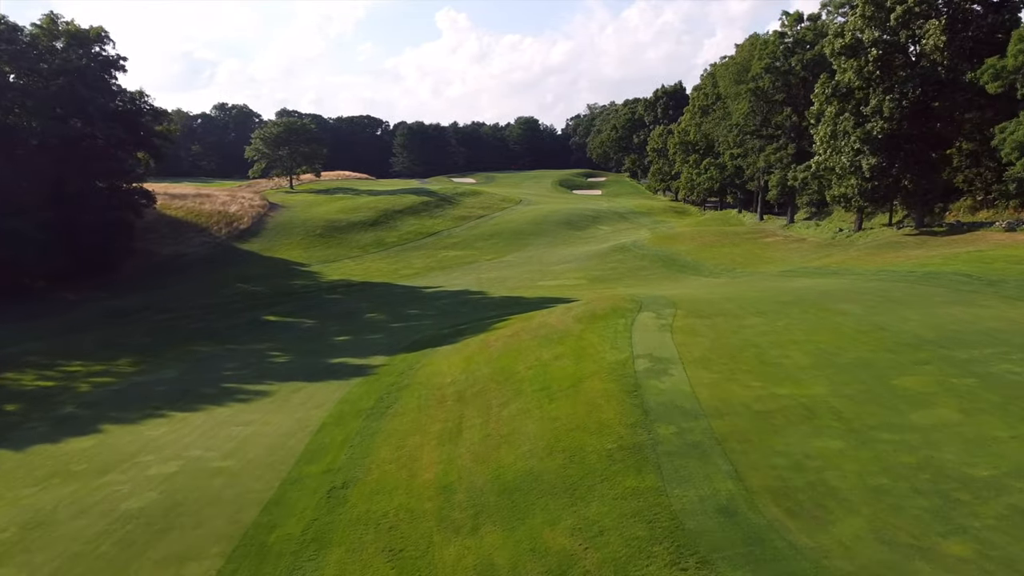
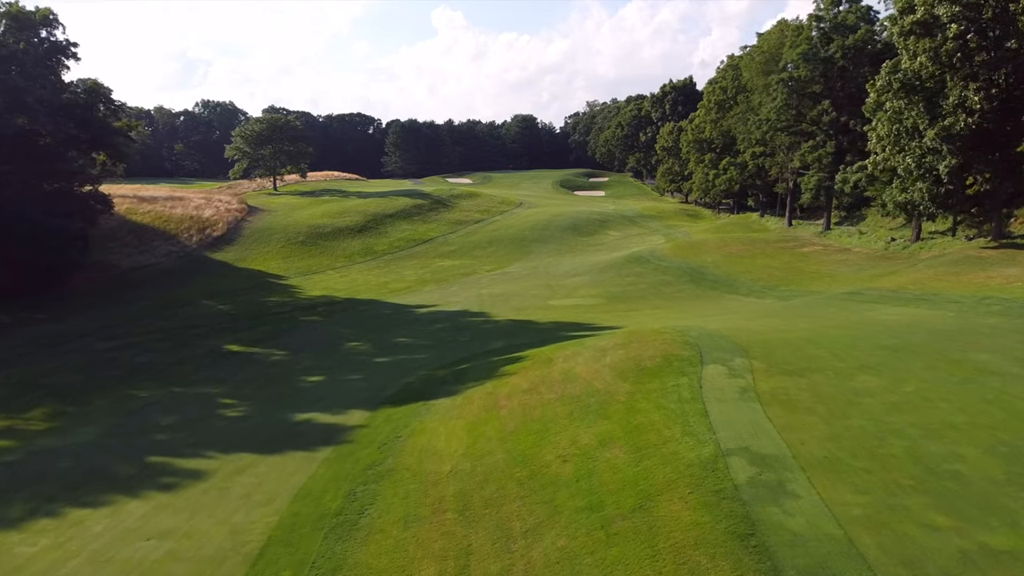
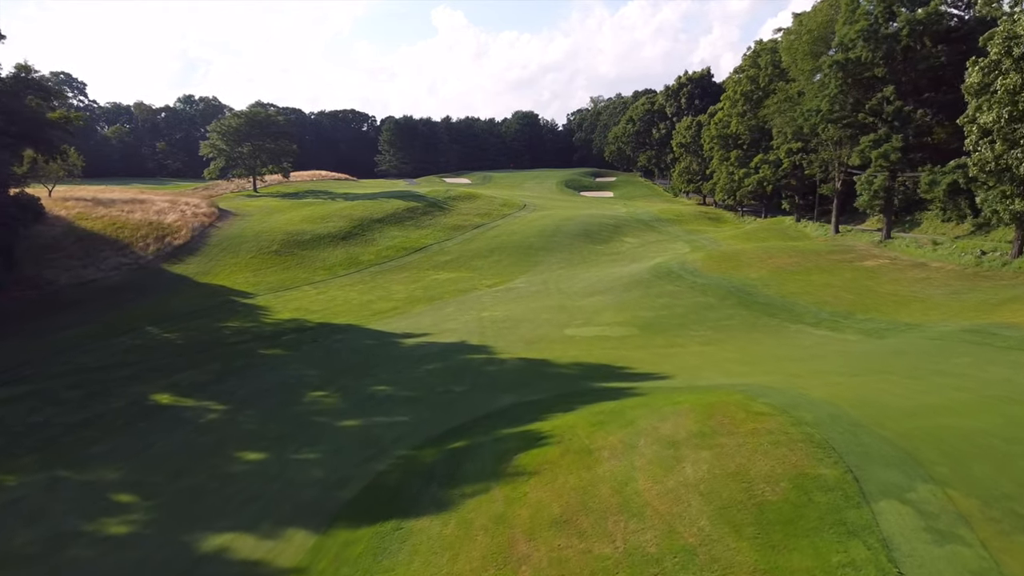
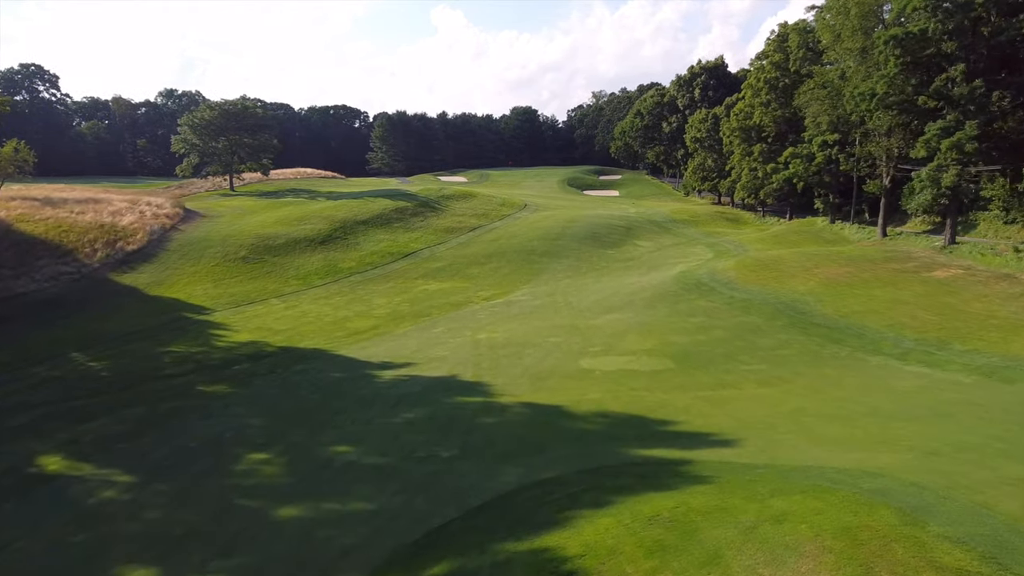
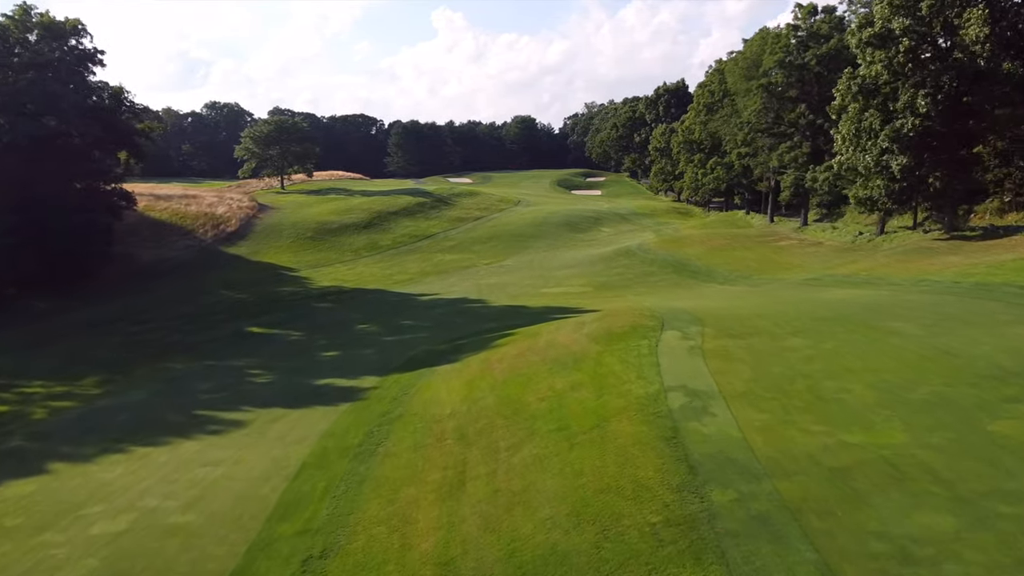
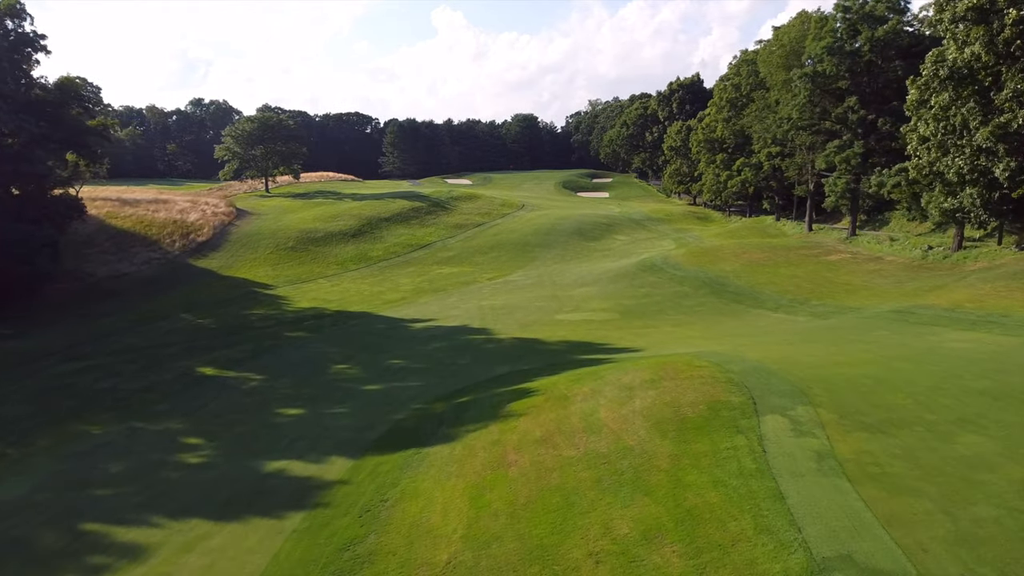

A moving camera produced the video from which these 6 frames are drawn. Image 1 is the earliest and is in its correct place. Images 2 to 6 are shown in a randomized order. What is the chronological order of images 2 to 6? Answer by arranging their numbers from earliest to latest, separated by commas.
5, 2, 6, 3, 4
